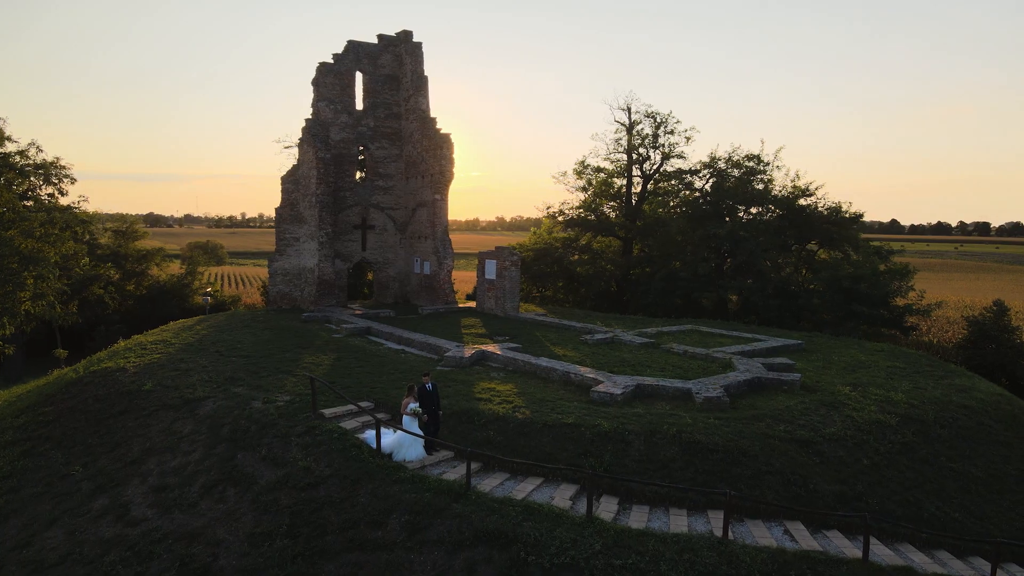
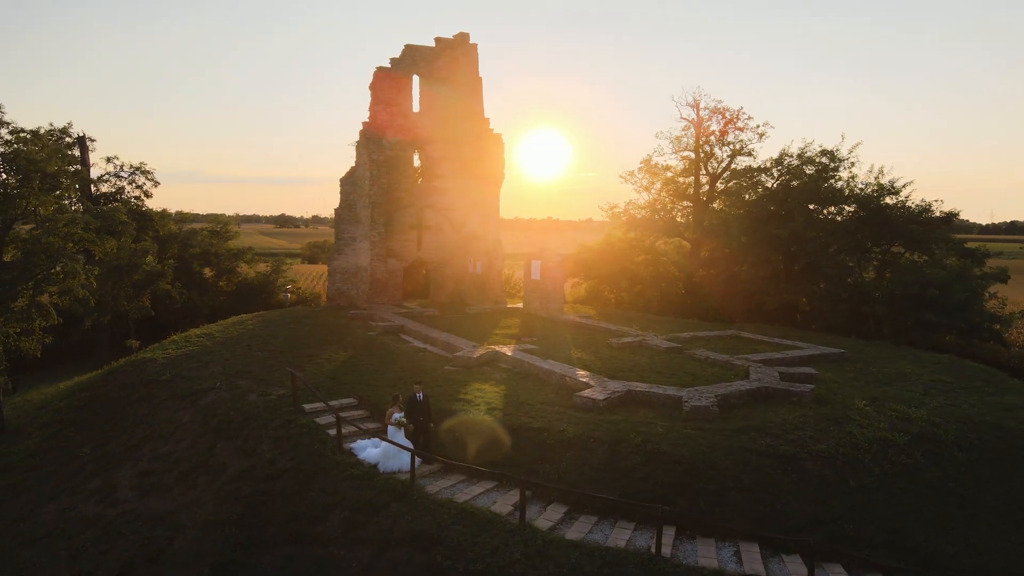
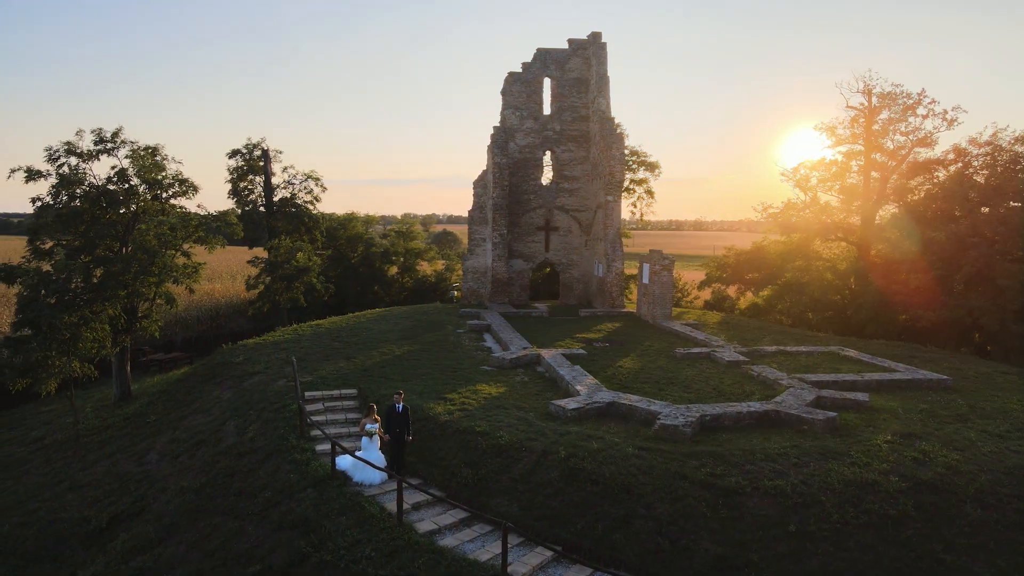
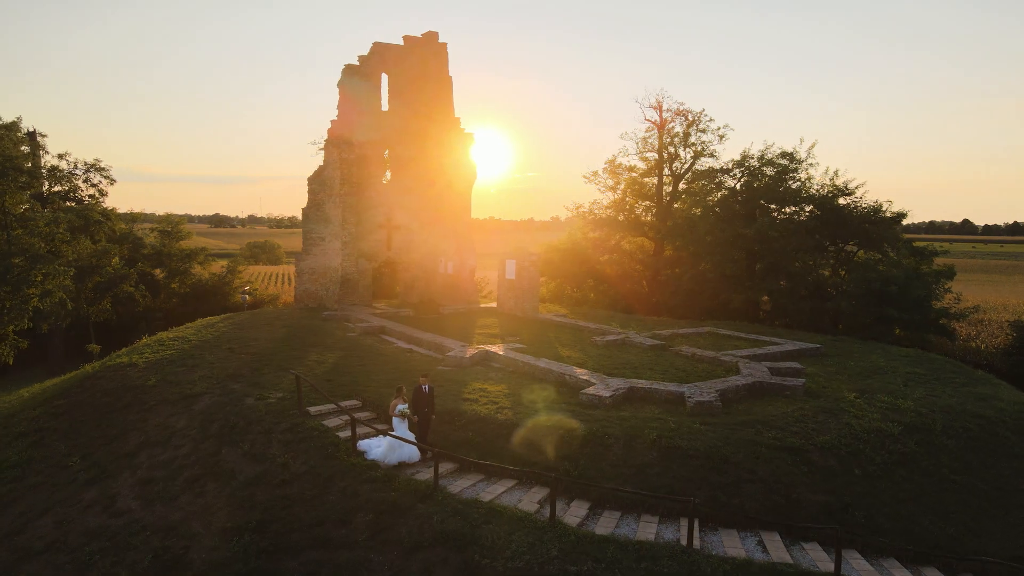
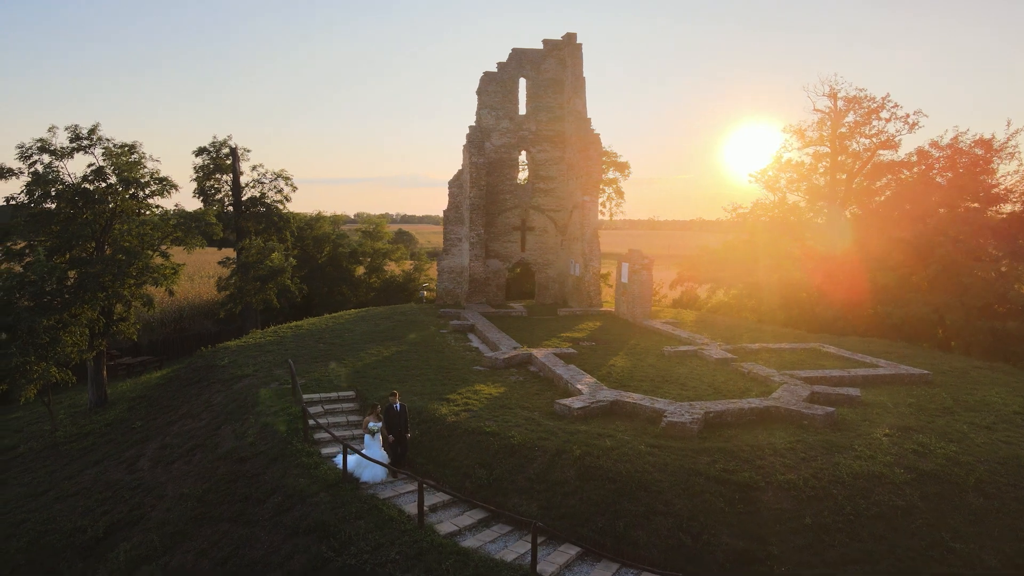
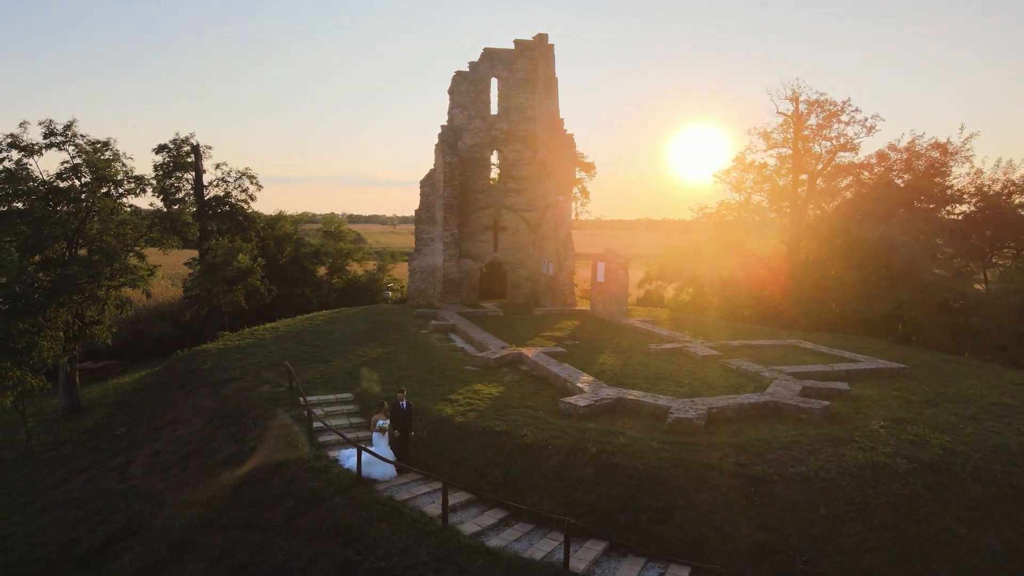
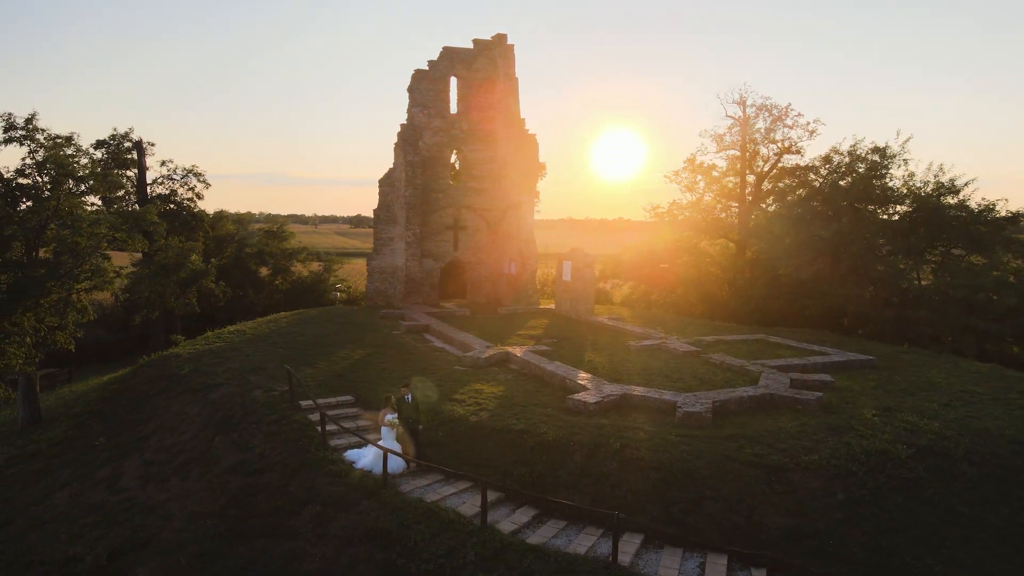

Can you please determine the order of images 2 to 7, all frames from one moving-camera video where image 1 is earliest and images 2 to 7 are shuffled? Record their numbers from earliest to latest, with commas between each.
4, 2, 7, 6, 5, 3
